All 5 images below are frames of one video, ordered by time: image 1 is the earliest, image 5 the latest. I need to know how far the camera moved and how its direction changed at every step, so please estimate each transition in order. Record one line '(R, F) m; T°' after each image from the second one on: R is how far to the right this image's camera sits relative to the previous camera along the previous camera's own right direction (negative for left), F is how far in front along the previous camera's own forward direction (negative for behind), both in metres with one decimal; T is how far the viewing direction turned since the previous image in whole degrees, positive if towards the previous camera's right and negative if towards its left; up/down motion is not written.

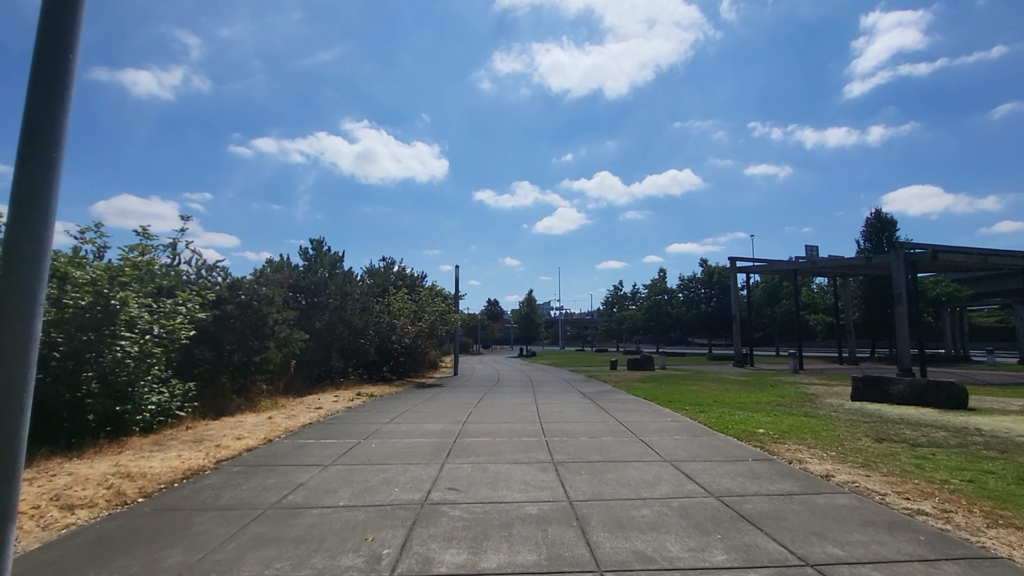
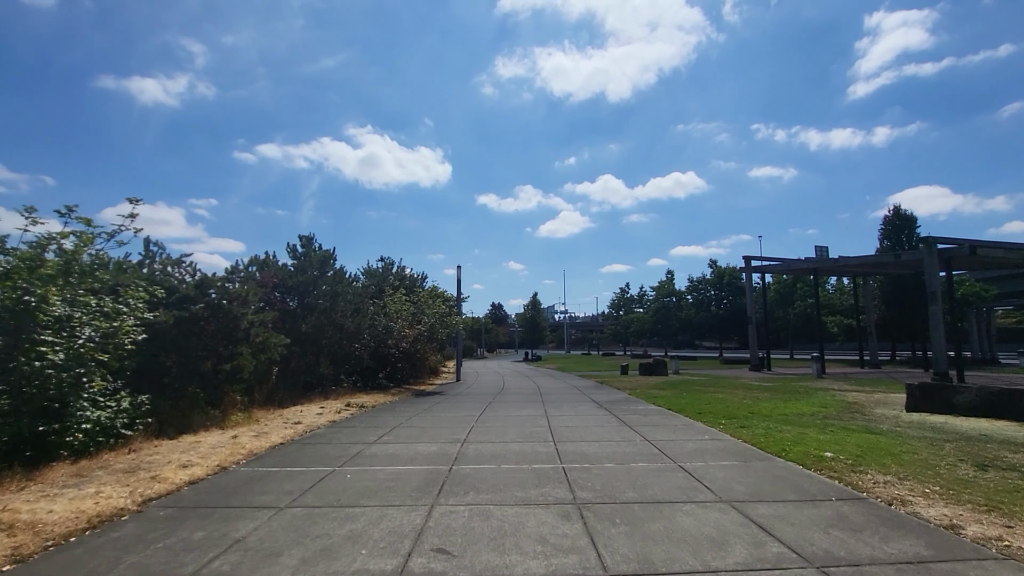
(-0.1, +2.1) m; 0°
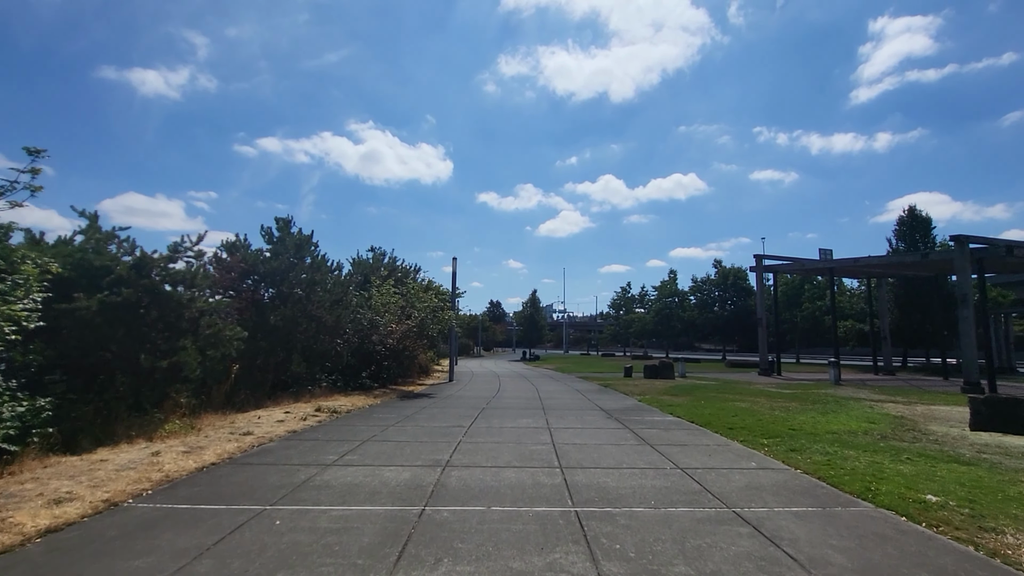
(0.0, +2.4) m; 0°
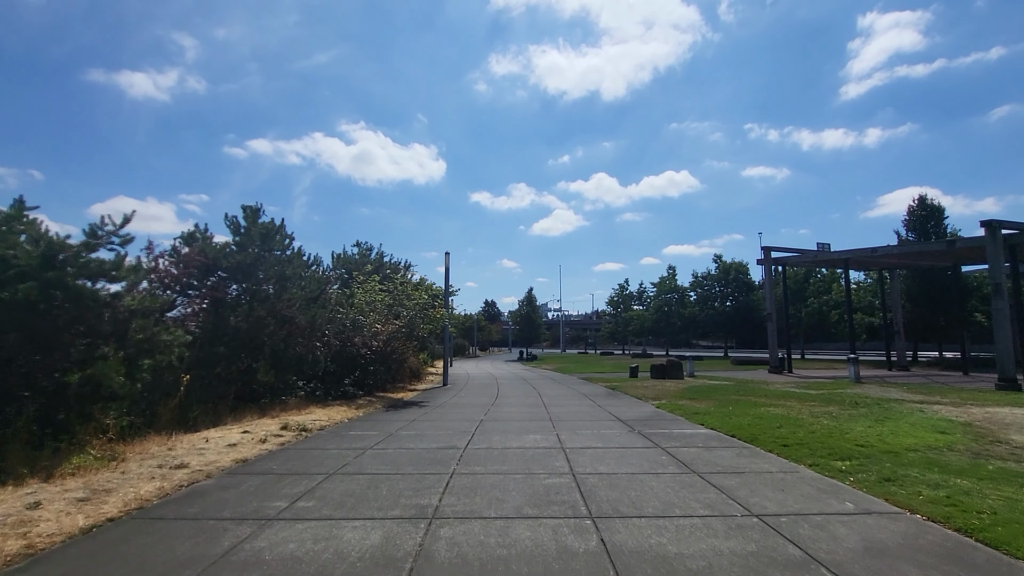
(-0.2, +2.4) m; +1°
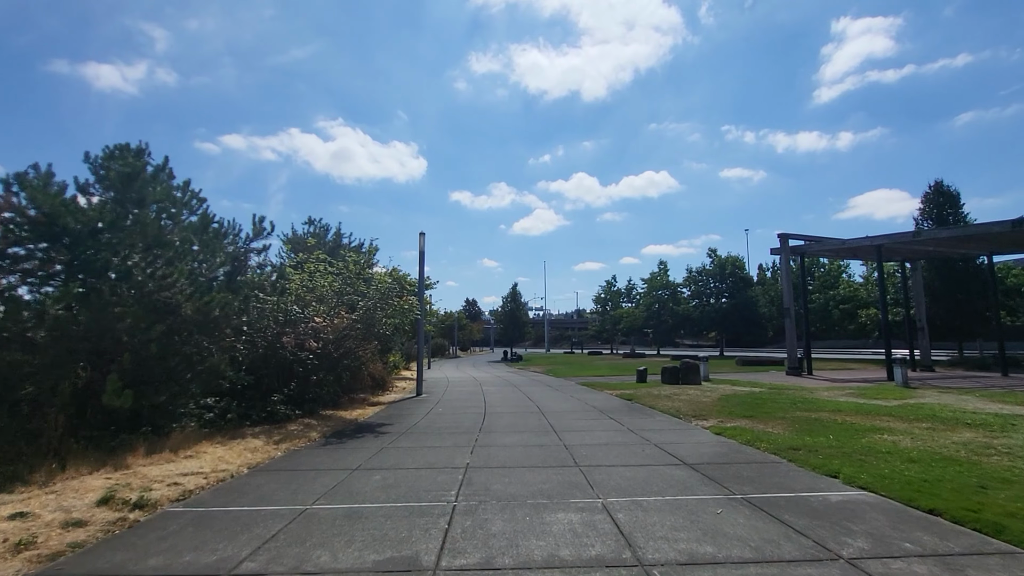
(-0.4, +5.6) m; +2°
